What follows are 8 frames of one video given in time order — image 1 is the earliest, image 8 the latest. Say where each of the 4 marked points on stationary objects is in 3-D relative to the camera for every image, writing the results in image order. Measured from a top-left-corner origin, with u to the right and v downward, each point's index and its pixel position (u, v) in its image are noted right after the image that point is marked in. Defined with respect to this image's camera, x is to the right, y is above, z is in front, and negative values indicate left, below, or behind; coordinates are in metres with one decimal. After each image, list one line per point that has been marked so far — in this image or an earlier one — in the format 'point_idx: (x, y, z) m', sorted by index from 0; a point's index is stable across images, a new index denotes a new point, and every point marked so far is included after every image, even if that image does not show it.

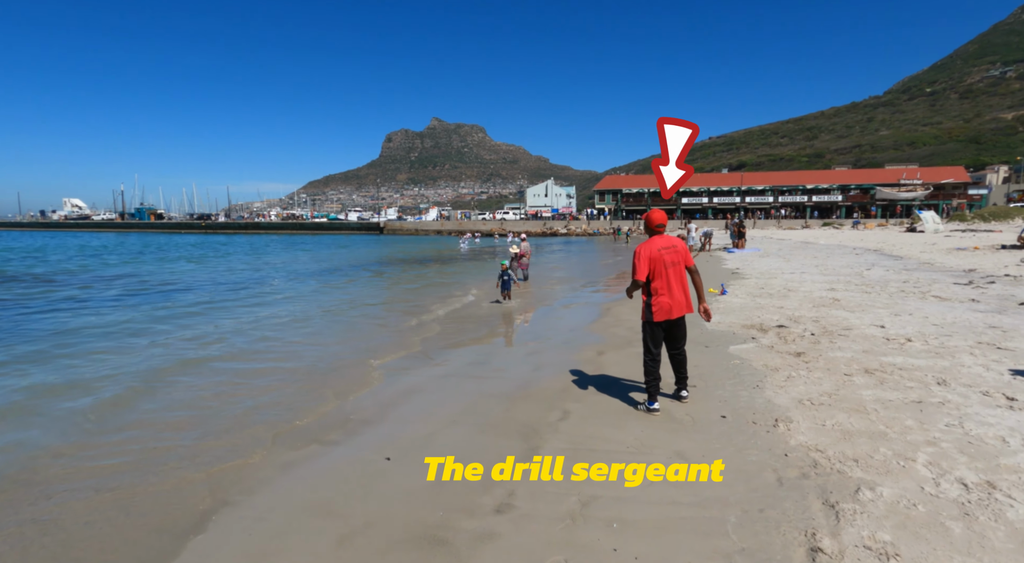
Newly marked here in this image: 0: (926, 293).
0: (+8.2, -0.2, +11.4) m
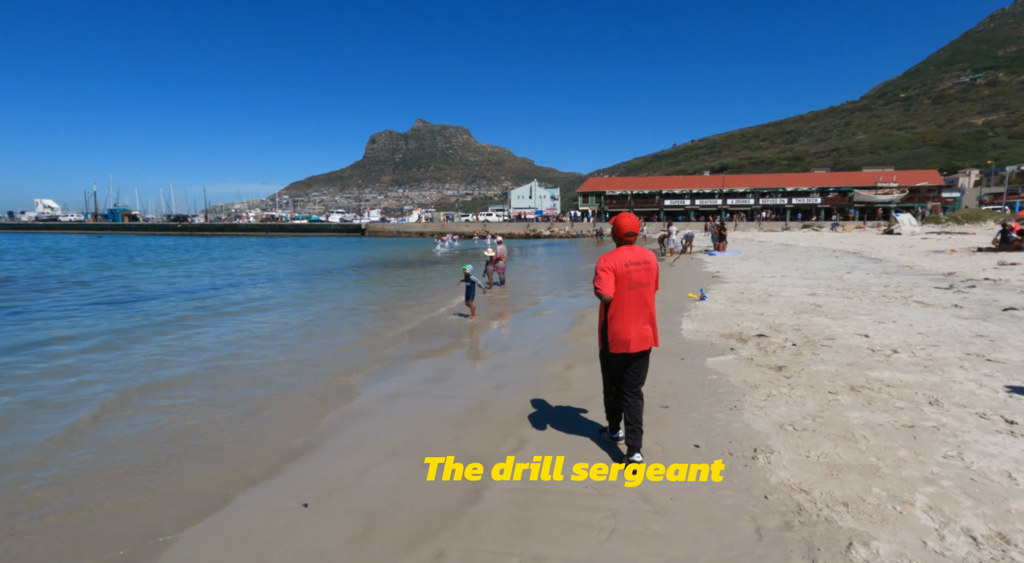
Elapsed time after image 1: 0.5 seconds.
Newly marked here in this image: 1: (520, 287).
0: (+7.7, -0.3, +11.1) m
1: (+0.3, -0.2, +19.4) m
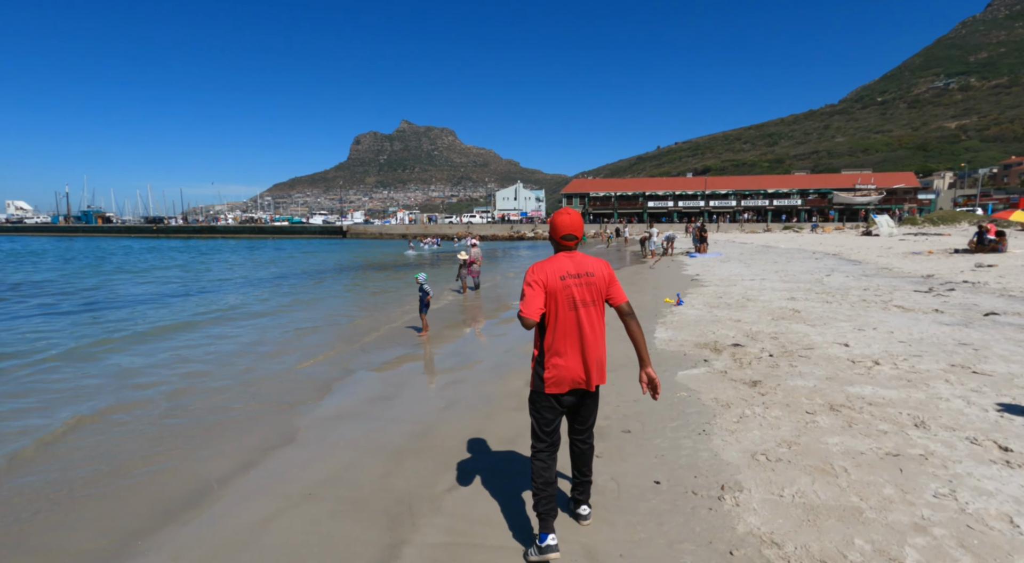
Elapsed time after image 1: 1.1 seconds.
0: (+7.1, -0.4, +10.7) m
1: (-0.5, -0.3, +18.9) m
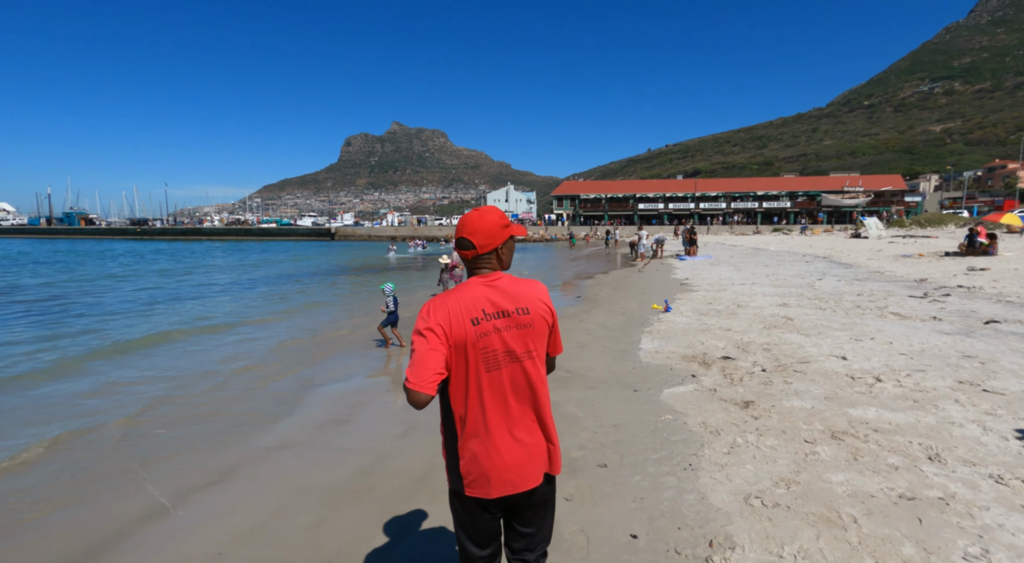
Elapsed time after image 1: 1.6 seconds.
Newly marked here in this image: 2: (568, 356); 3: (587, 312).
0: (+6.7, -0.5, +10.3) m
1: (-1.0, -0.5, +18.3) m
2: (+0.8, -1.1, +8.0) m
3: (+1.6, -0.7, +12.4) m
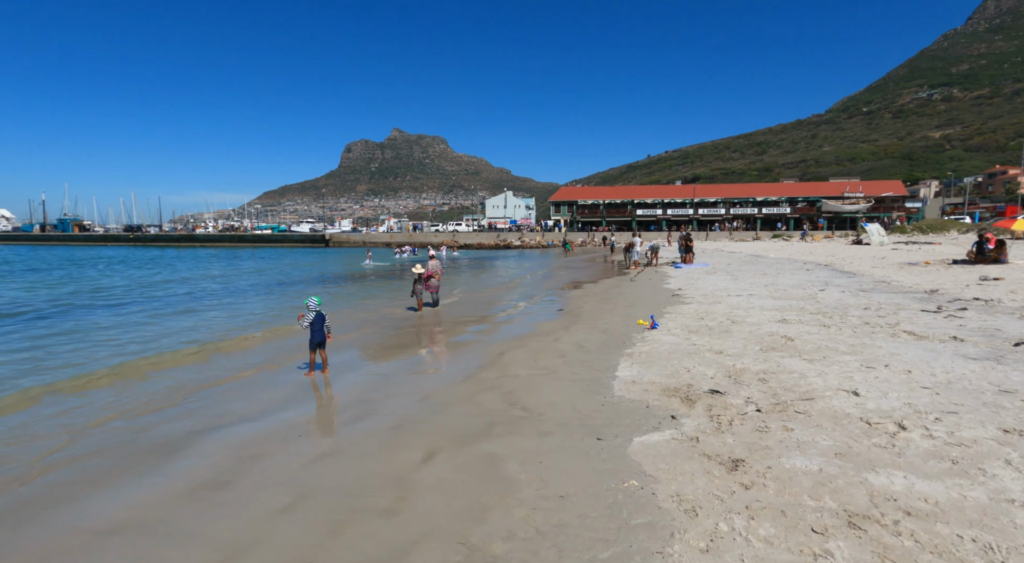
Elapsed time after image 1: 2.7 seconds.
0: (+6.1, -0.7, +9.1) m
1: (-1.6, -0.8, +17.1) m
2: (+0.2, -1.3, +6.8) m
3: (+1.1, -0.9, +11.2) m
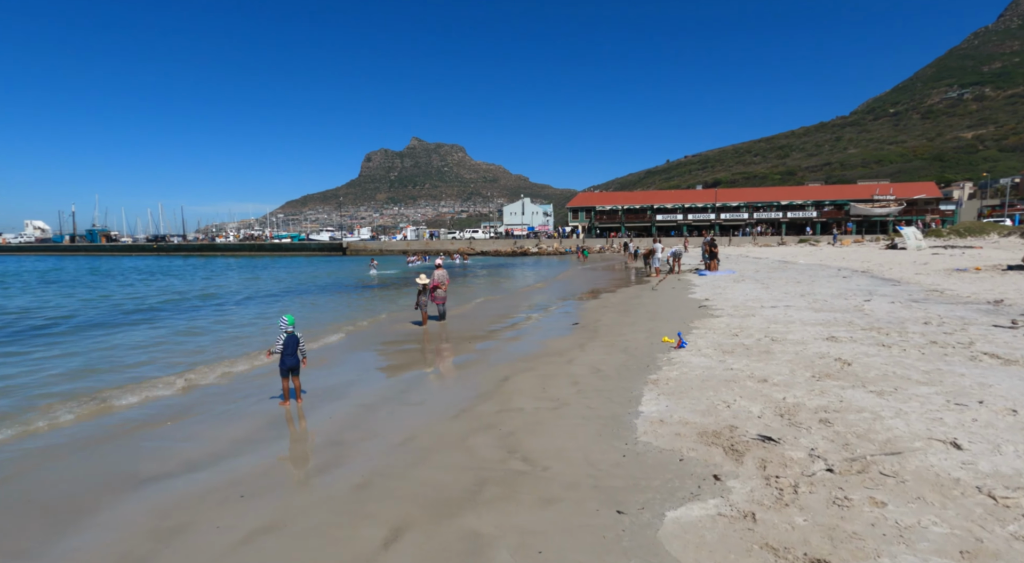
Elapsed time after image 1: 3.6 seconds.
0: (+6.2, -0.9, +7.7) m
1: (-1.2, -1.1, +16.0) m
2: (+0.2, -1.5, +5.6) m
3: (+1.2, -1.1, +10.0) m
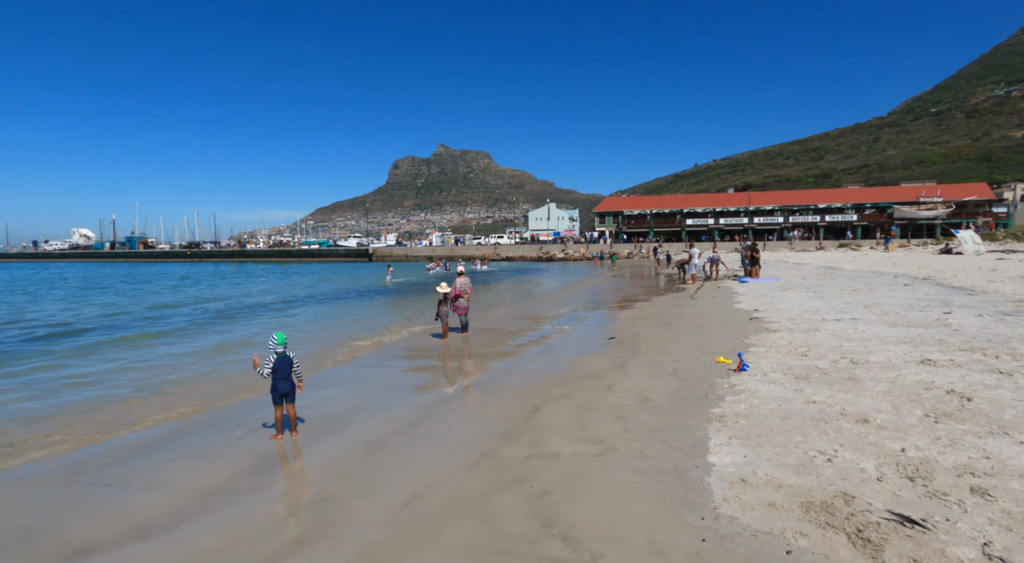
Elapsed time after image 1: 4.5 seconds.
0: (+6.5, -1.0, +6.1) m
1: (-0.5, -1.3, +14.8) m
2: (+0.5, -1.6, +4.3) m
3: (+1.7, -1.3, +8.6) m
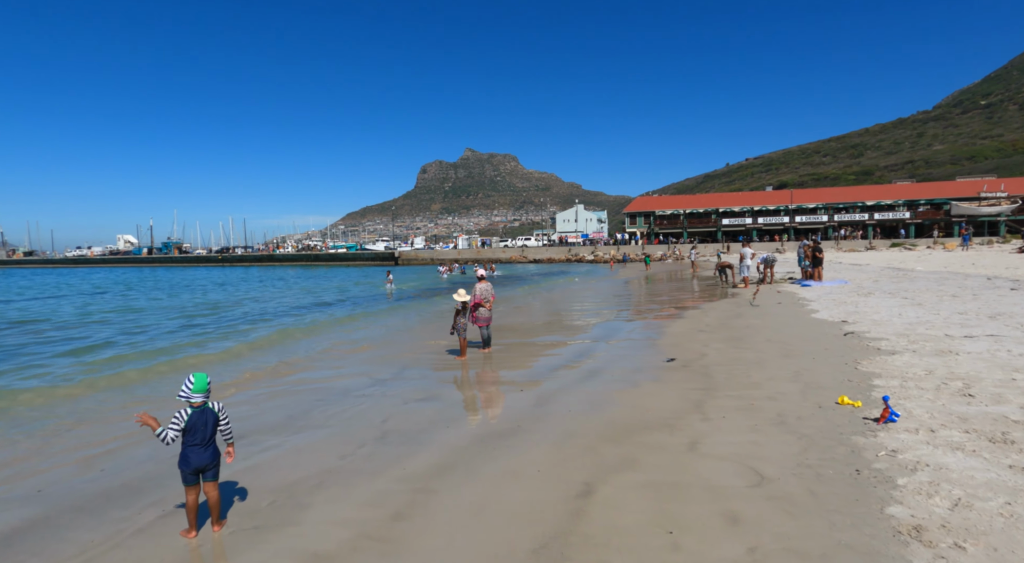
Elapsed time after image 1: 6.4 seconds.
0: (+6.8, -1.1, +3.4) m
1: (+0.2, -1.4, +12.4) m
2: (+0.6, -1.6, +1.9) m
3: (+2.0, -1.4, +6.2) m
